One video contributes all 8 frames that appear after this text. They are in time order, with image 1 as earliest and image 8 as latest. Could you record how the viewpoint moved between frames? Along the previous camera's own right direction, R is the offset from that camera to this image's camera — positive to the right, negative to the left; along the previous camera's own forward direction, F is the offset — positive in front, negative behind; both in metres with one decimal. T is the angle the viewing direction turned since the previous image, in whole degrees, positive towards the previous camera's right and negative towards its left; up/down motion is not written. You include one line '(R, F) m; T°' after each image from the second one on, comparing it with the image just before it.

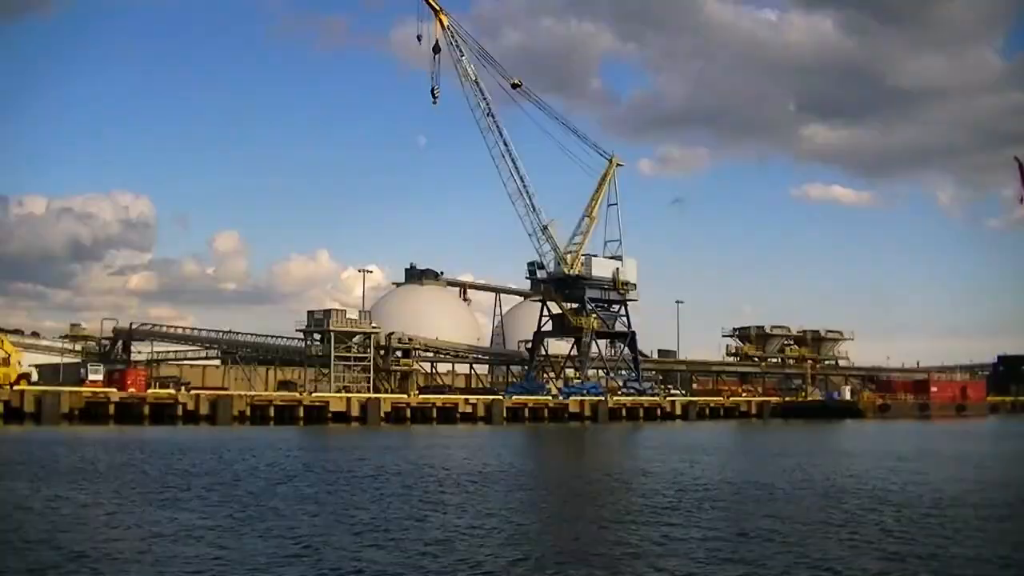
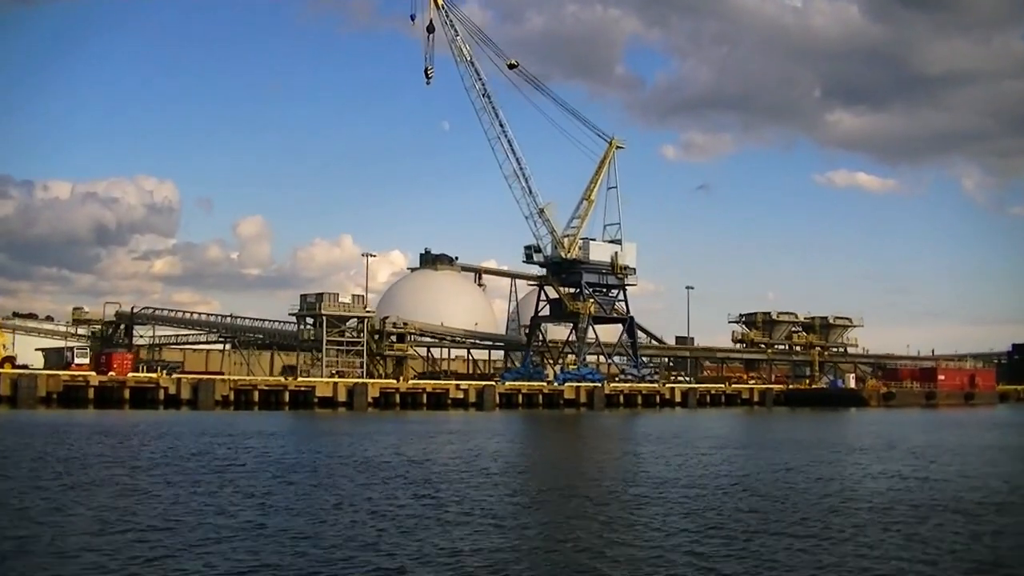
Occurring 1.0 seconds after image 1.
(+1.3, +0.9) m; -1°
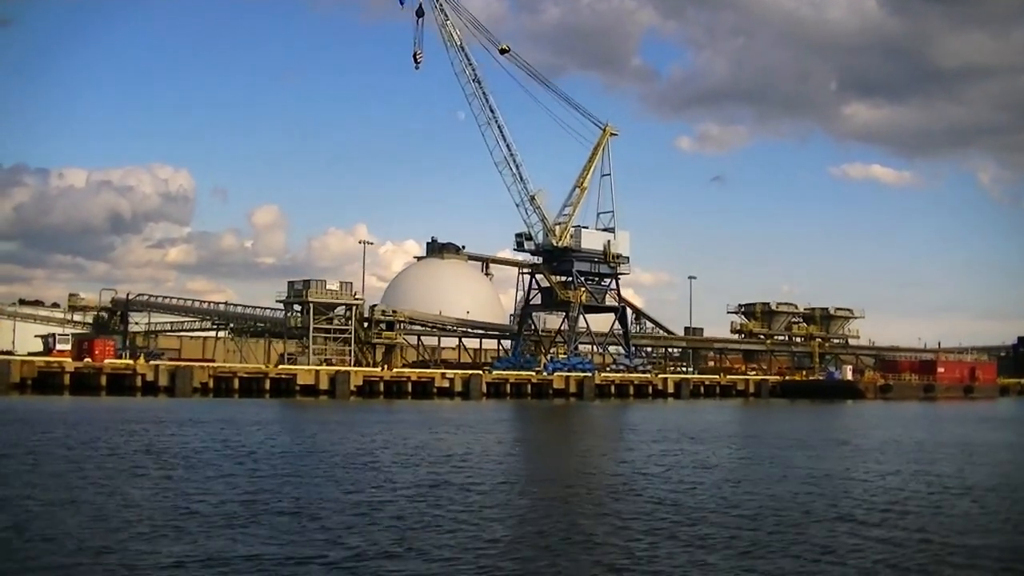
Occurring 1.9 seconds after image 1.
(+1.2, +0.7) m; -1°
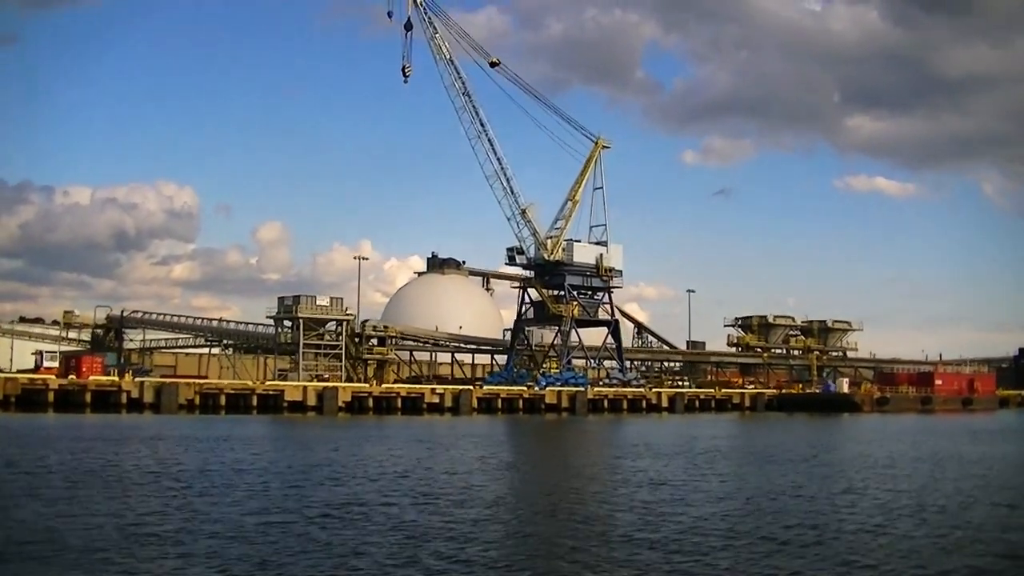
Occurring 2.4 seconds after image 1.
(+0.6, +0.3) m; 0°
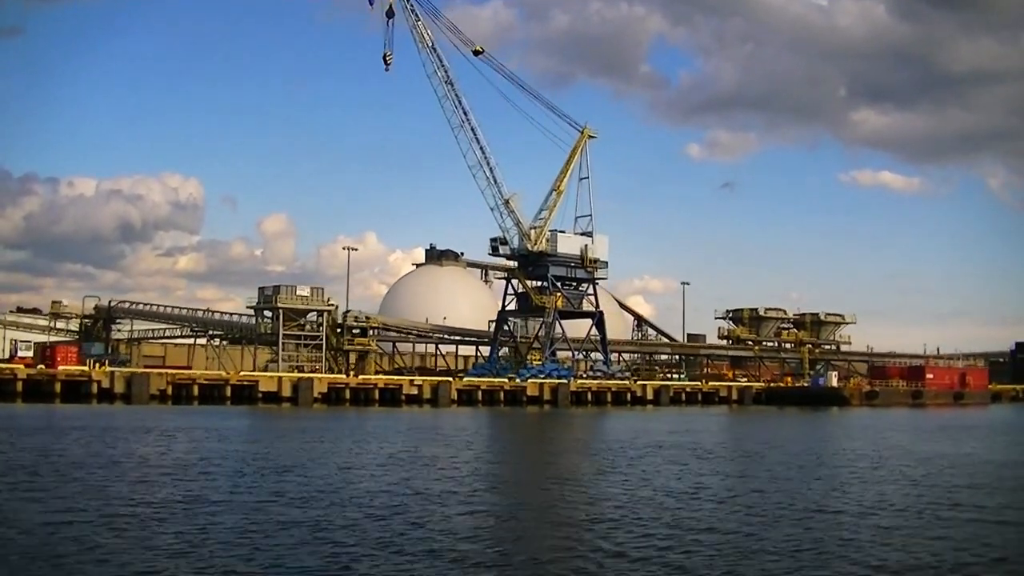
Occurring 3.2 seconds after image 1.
(+1.1, +0.6) m; 0°
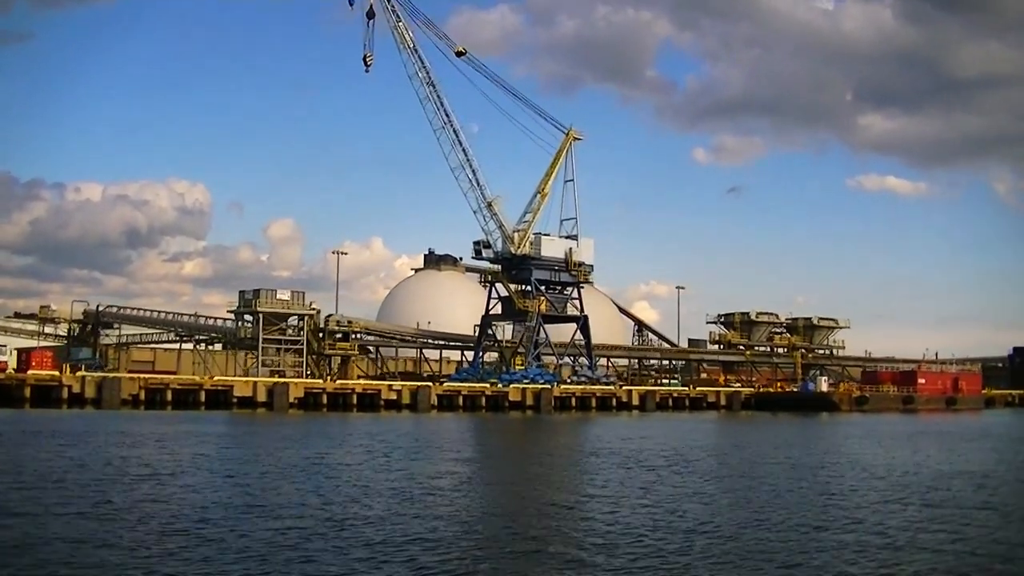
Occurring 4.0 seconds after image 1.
(+1.1, +0.6) m; 0°
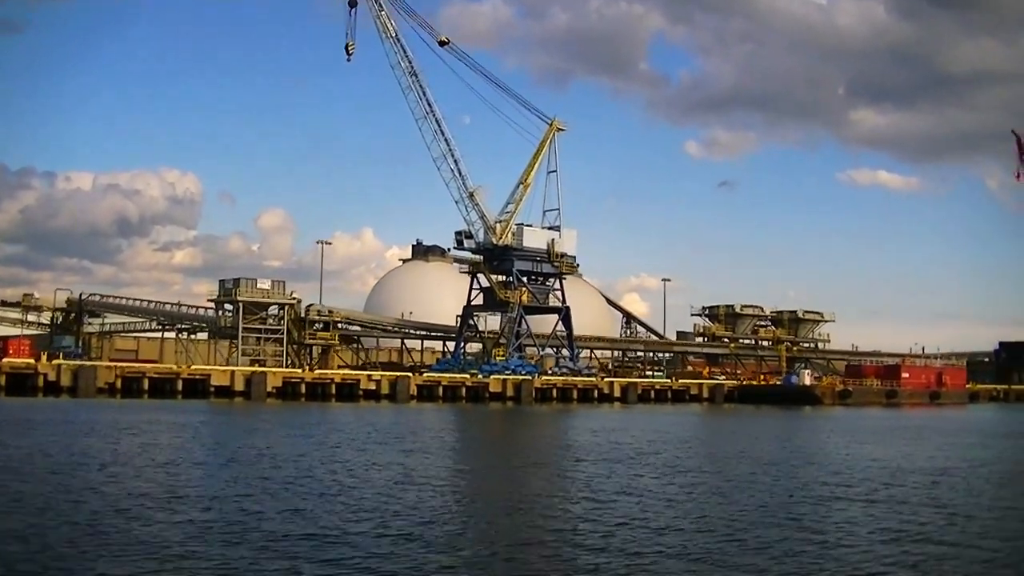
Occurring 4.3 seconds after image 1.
(+0.5, +0.1) m; 0°
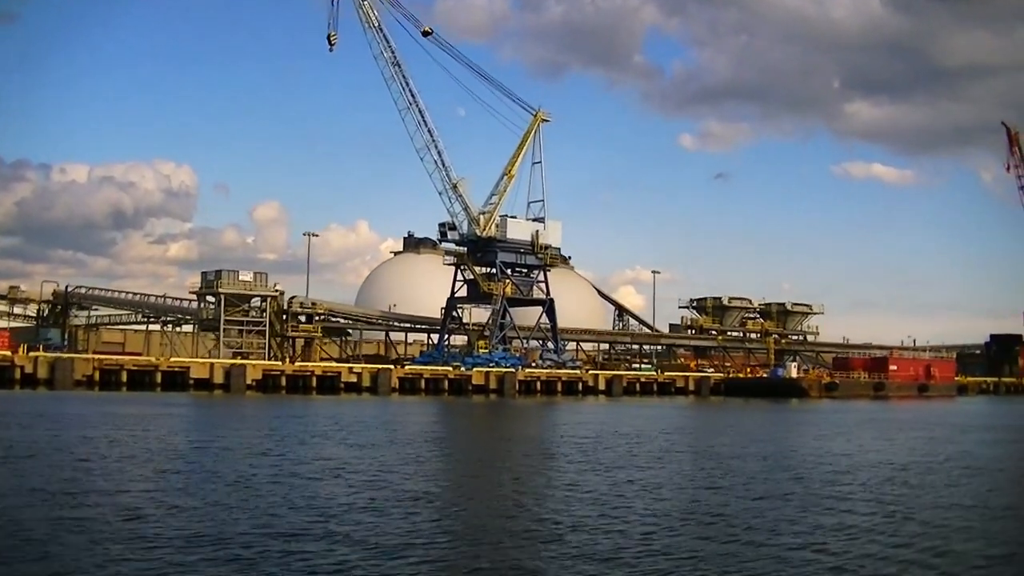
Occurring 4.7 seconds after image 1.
(+0.6, +0.2) m; 0°
